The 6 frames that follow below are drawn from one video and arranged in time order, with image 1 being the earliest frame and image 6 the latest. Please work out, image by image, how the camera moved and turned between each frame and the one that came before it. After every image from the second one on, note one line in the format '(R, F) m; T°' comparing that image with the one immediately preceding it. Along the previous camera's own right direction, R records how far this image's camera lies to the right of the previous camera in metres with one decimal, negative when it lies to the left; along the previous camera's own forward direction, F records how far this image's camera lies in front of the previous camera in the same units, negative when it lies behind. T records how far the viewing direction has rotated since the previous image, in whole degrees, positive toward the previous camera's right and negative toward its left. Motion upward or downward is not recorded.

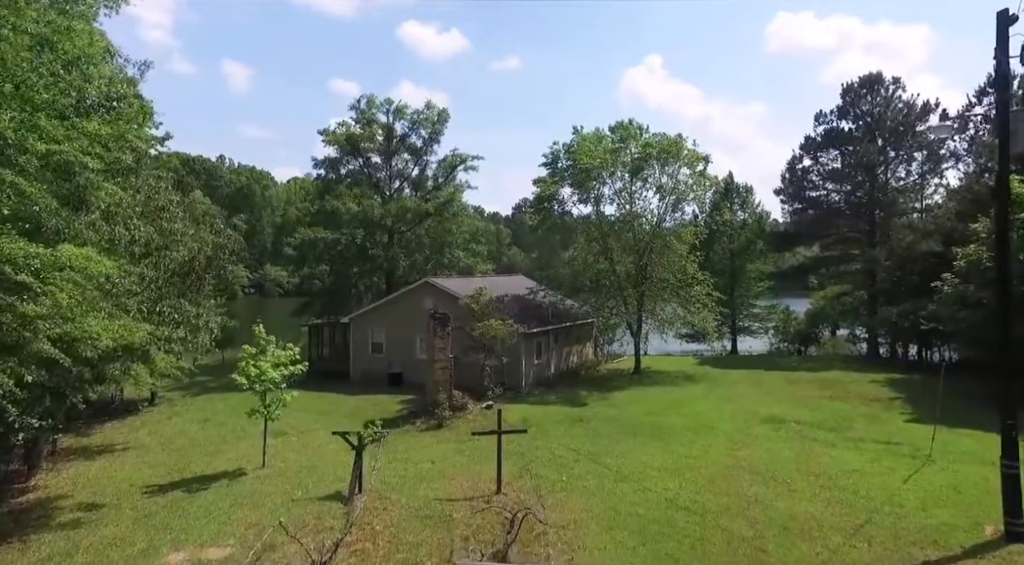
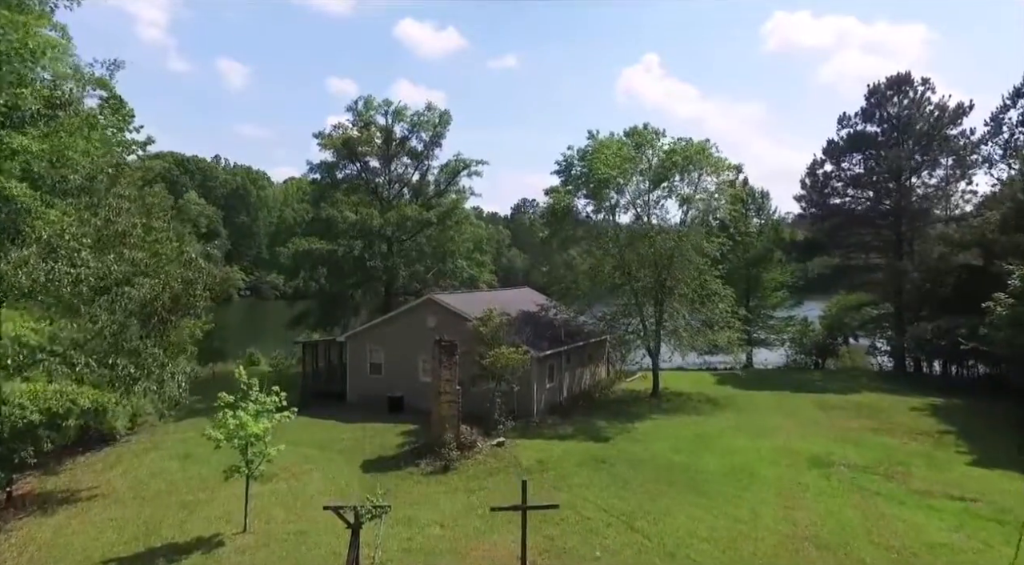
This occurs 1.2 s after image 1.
(-0.4, +1.9) m; 0°
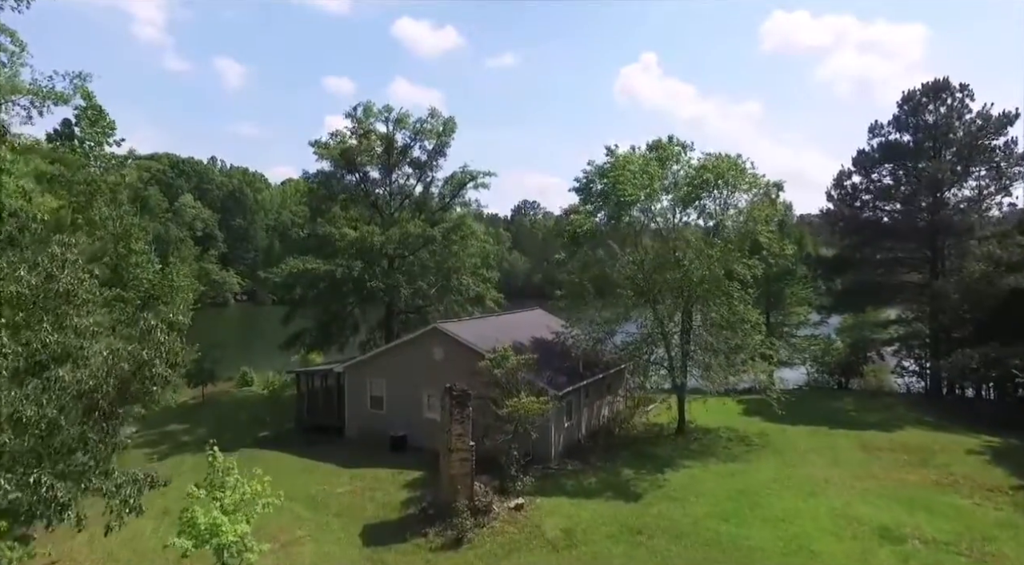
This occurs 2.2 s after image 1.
(-0.5, +2.1) m; 0°
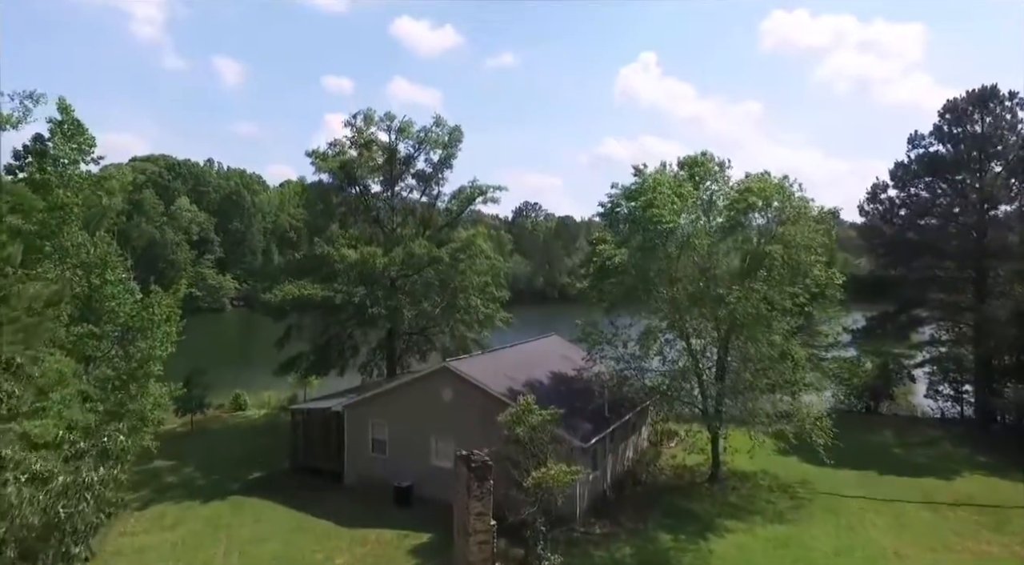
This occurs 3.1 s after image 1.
(-0.5, +2.2) m; 0°
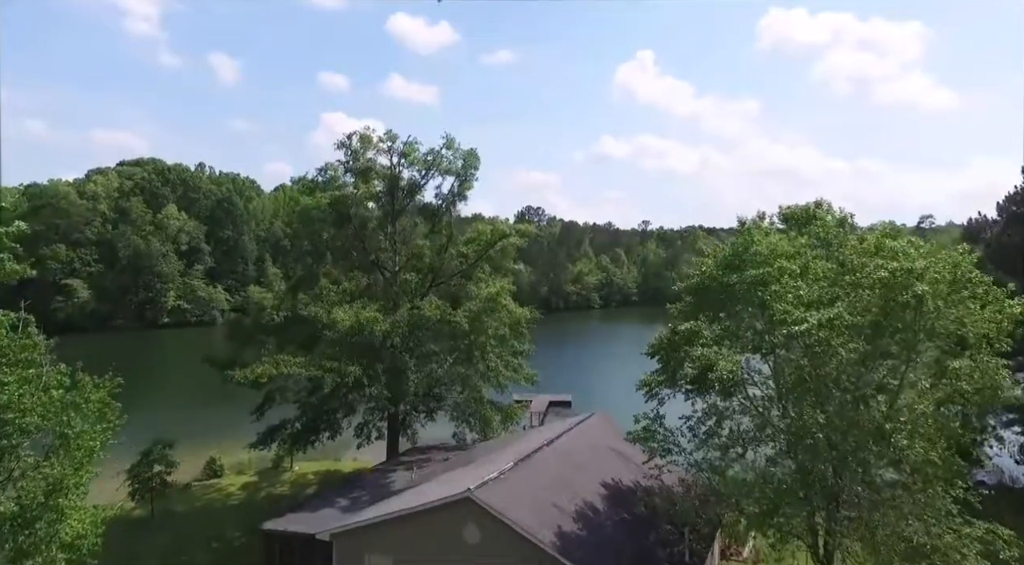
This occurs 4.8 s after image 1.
(-1.0, +5.3) m; 0°
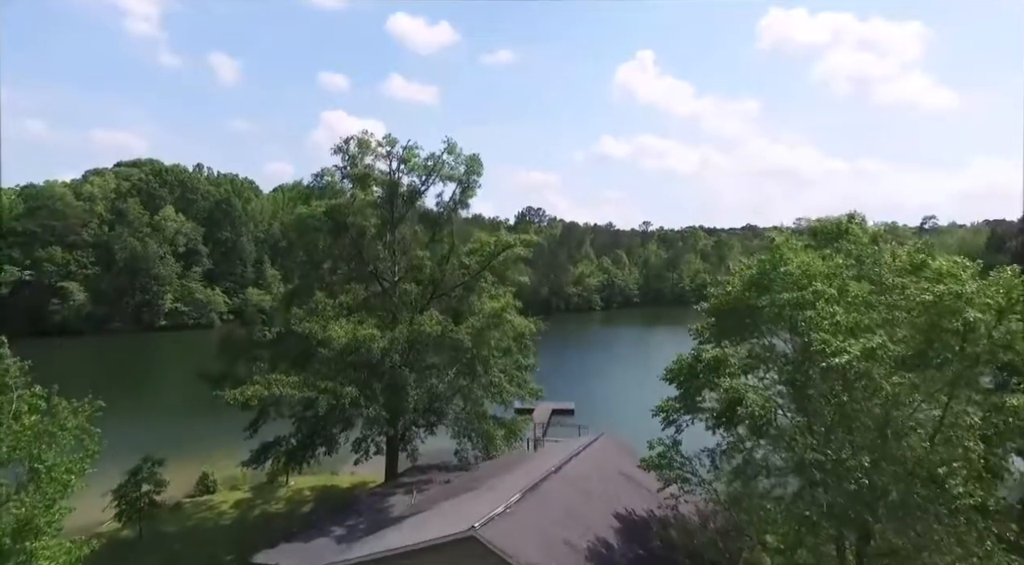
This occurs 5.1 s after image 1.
(-0.1, +1.1) m; 0°
